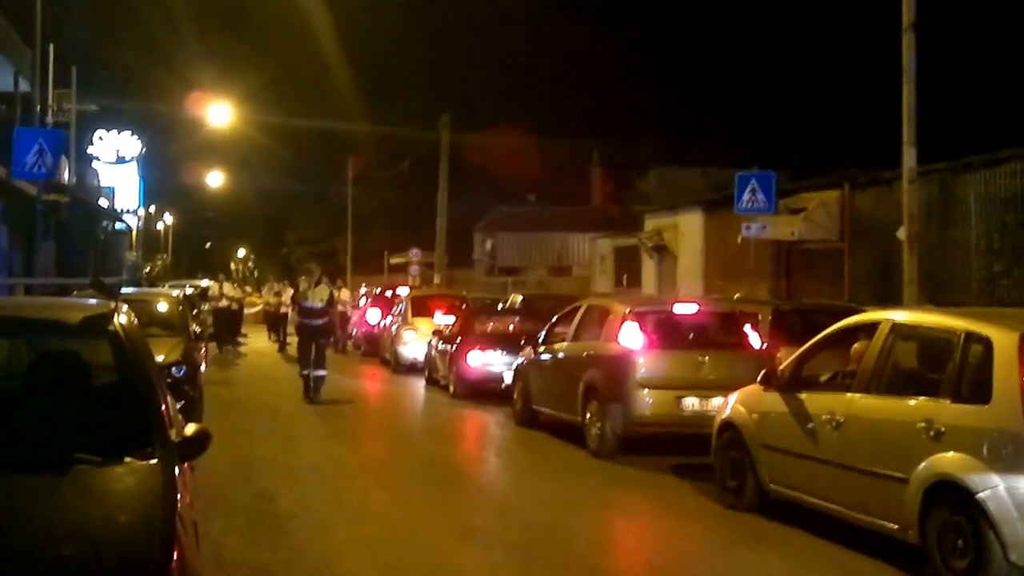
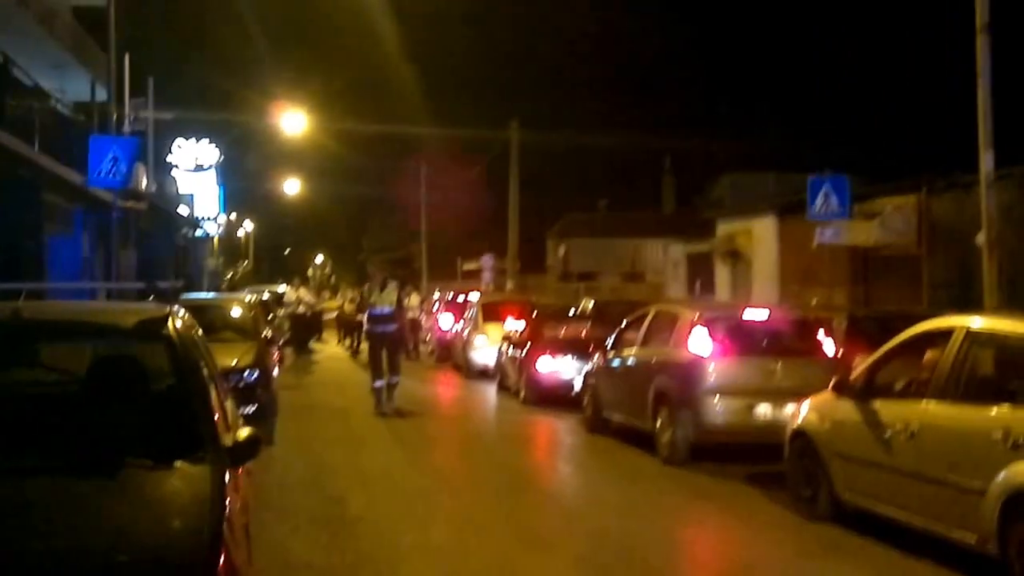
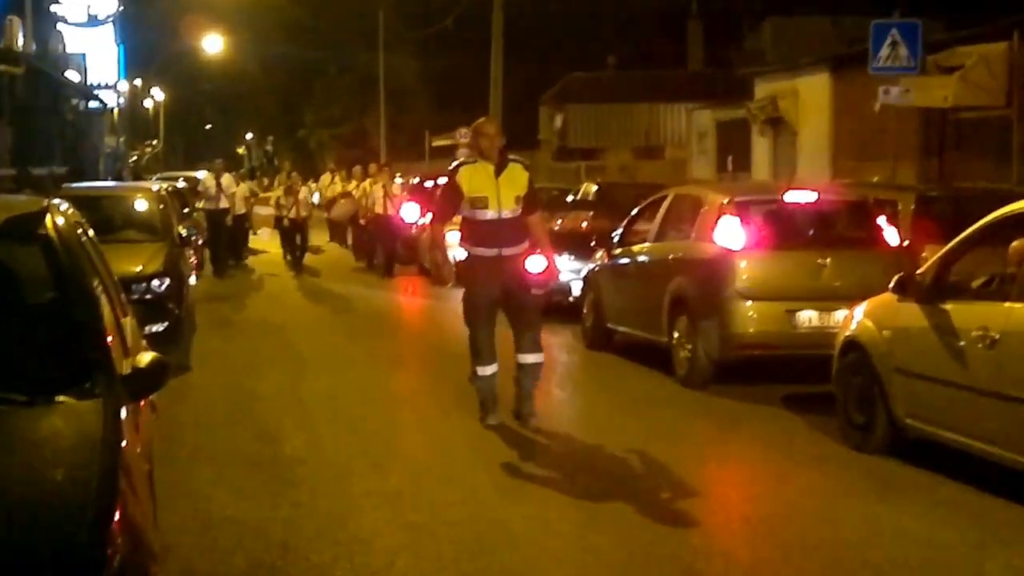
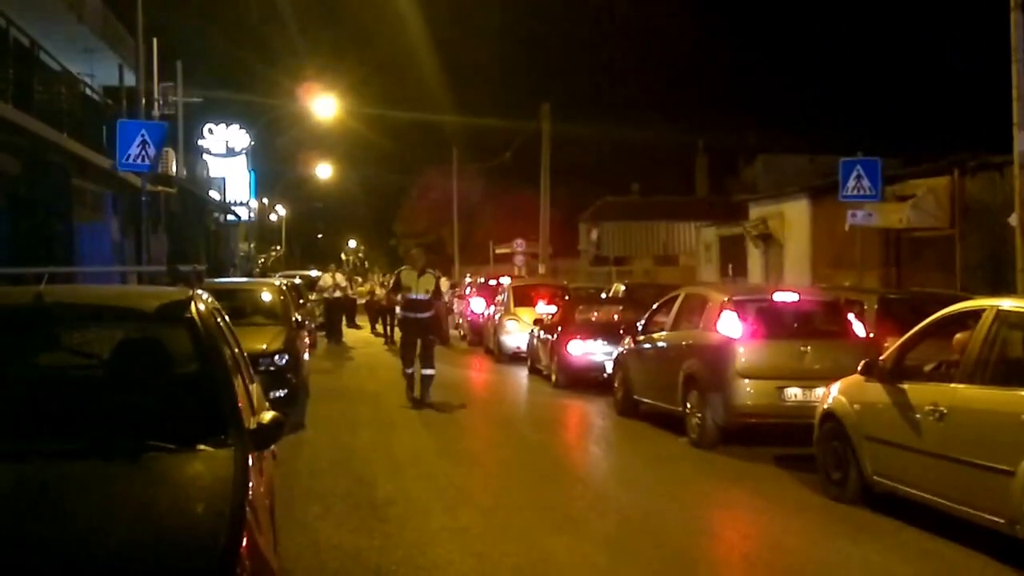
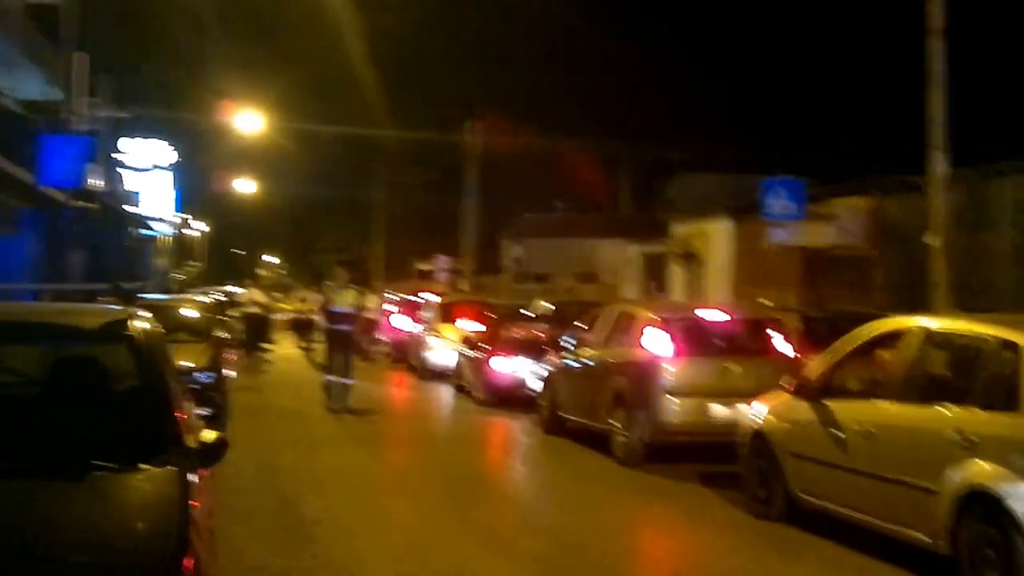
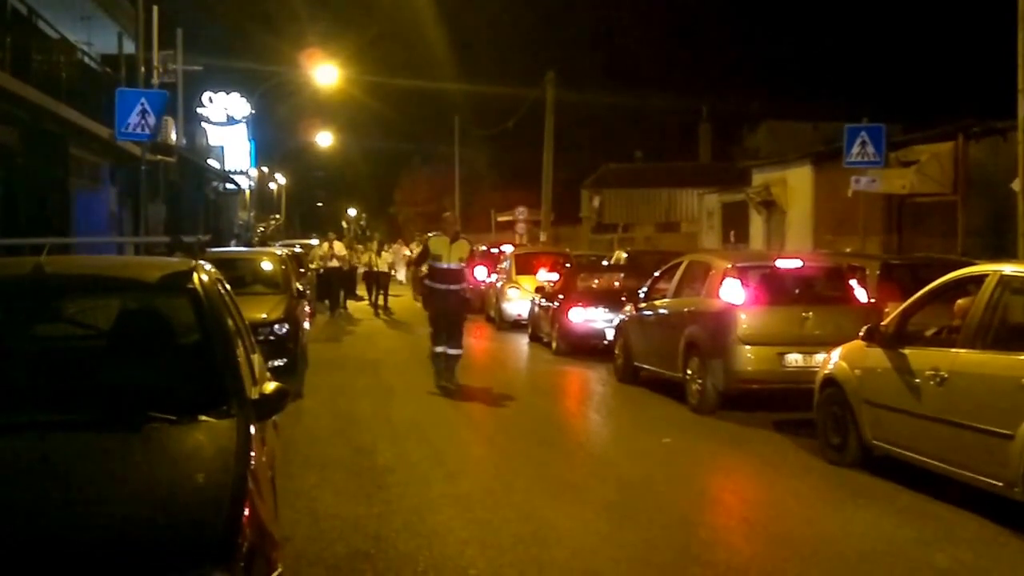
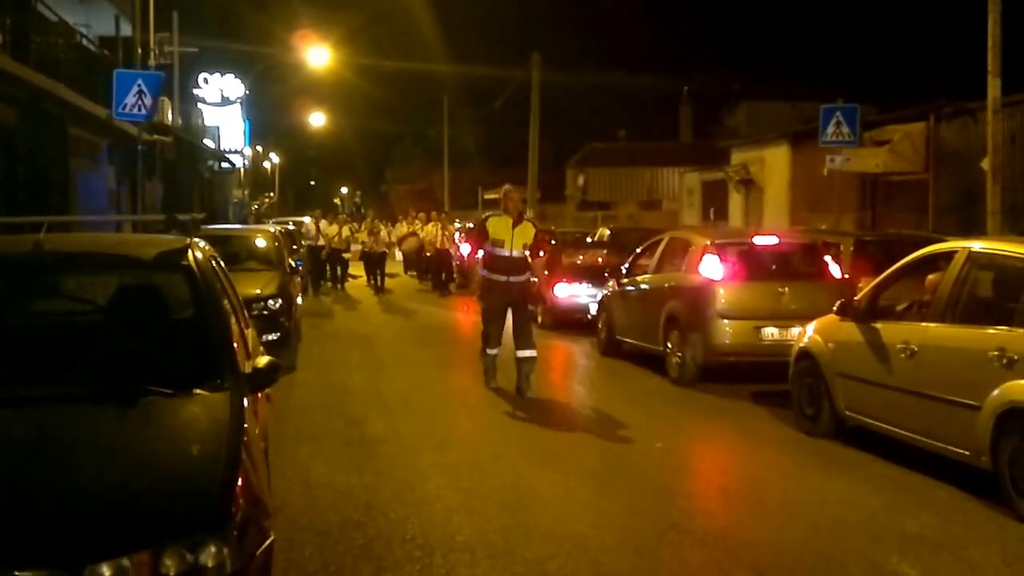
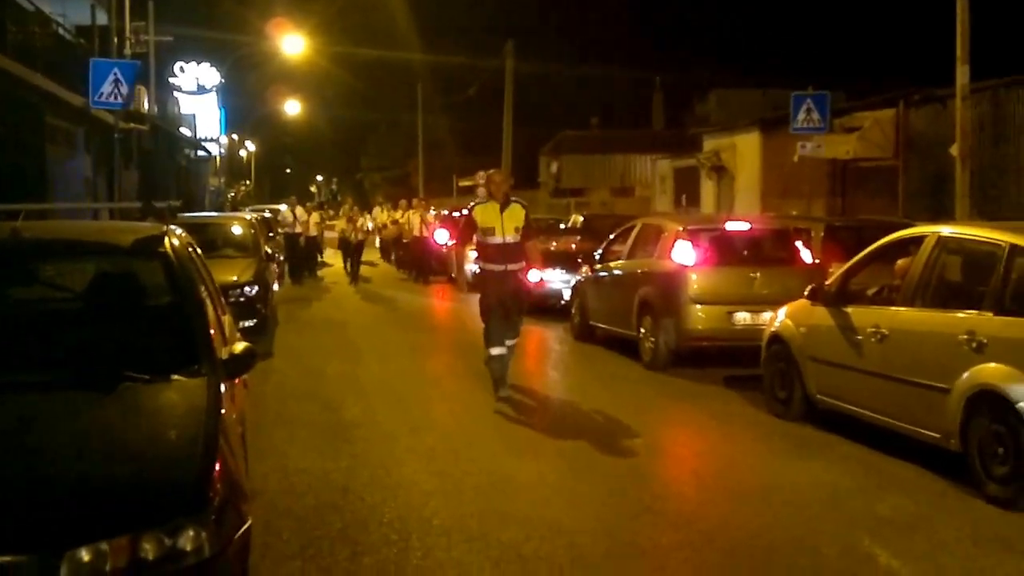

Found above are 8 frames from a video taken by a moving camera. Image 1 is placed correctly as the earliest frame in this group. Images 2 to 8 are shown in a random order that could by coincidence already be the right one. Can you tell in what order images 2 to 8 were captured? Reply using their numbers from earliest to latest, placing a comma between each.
5, 2, 4, 6, 7, 8, 3
